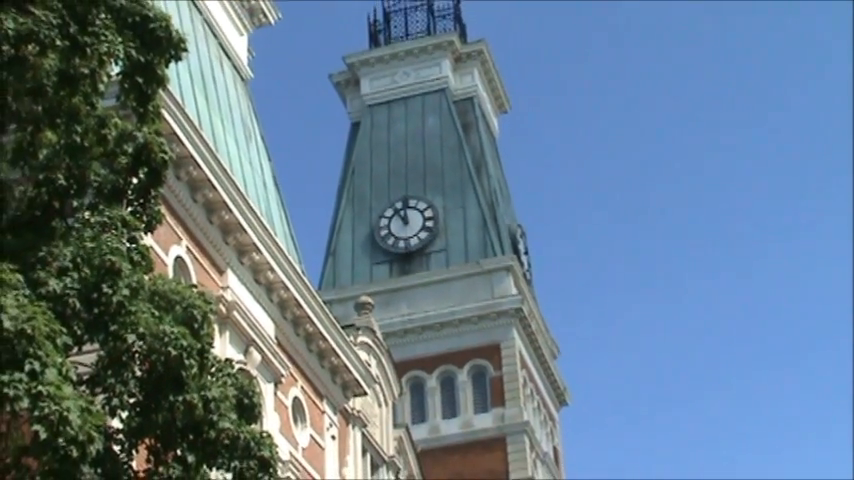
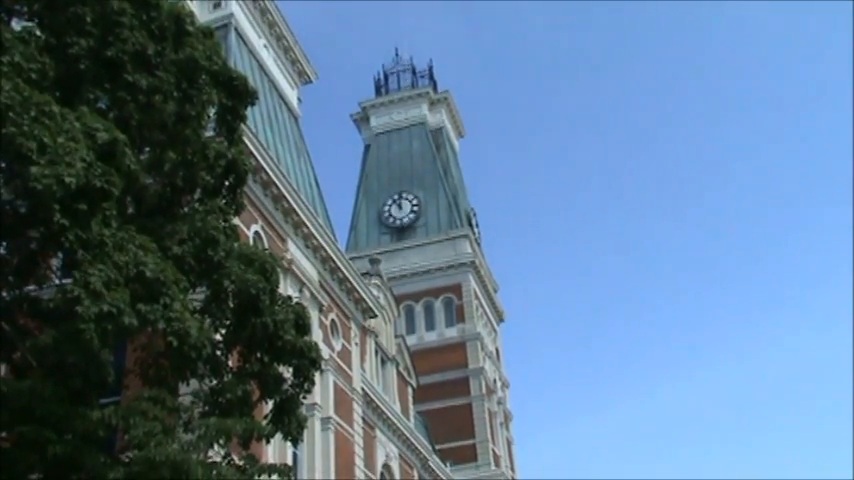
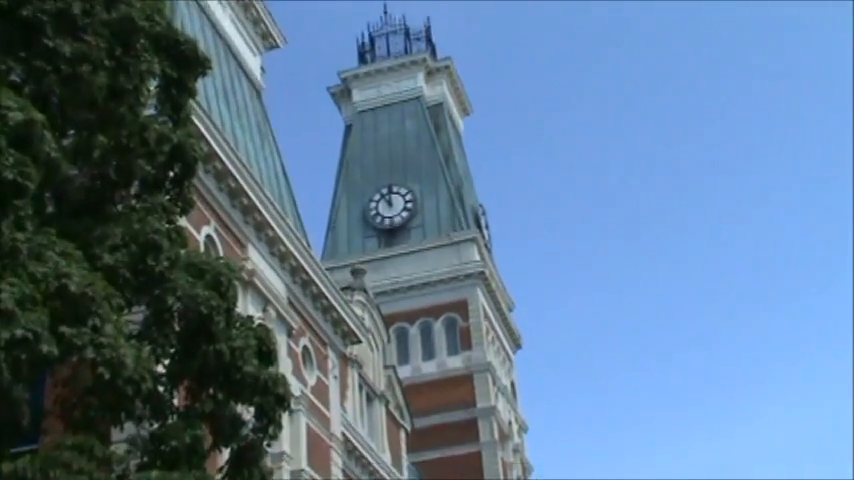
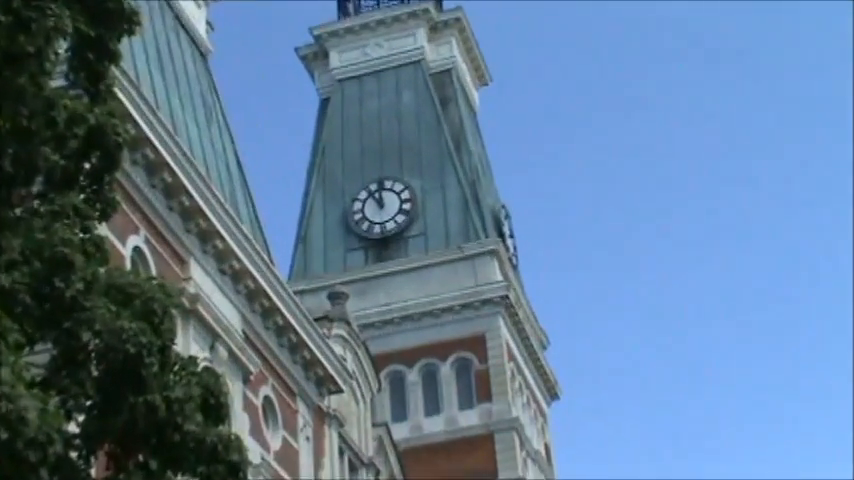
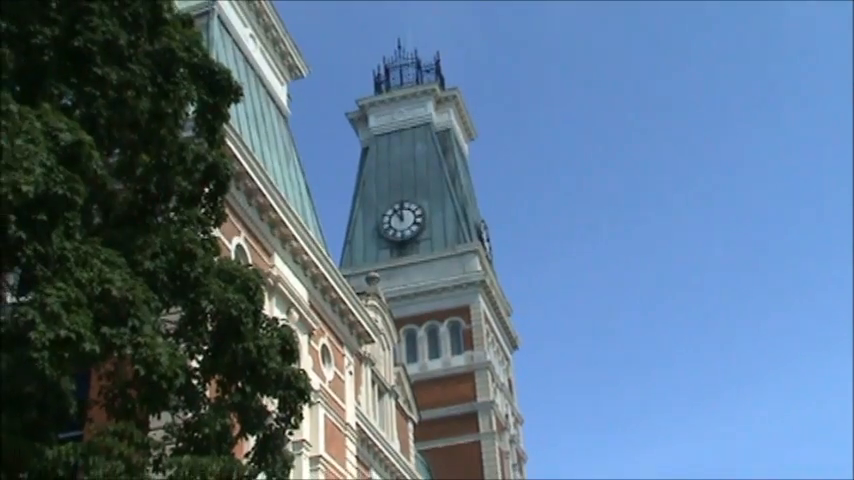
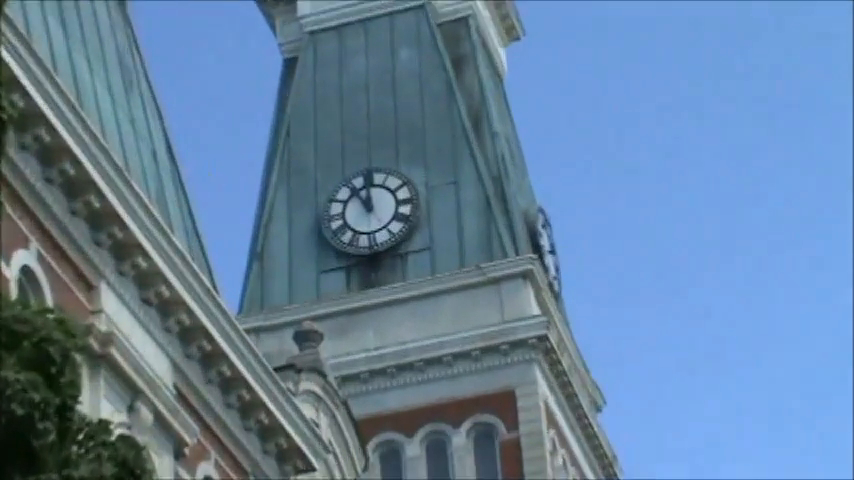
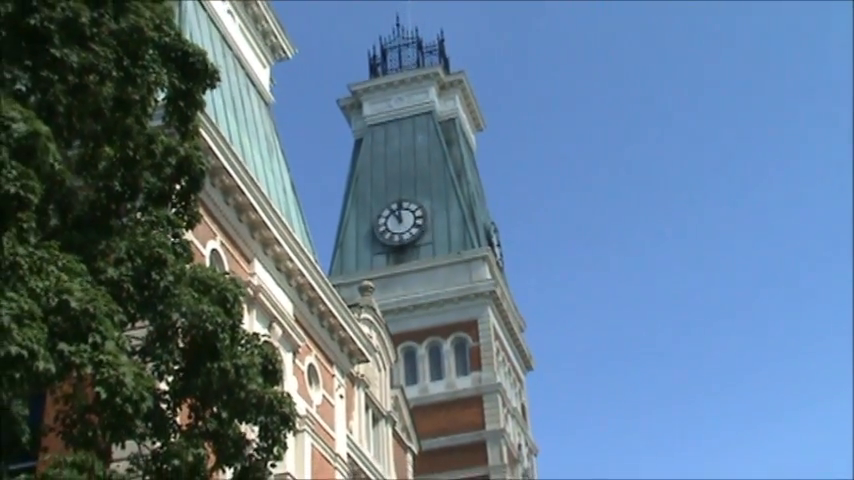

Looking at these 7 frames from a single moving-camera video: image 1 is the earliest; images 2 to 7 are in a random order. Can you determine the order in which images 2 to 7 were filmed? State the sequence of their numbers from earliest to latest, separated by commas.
7, 5, 2, 3, 4, 6
